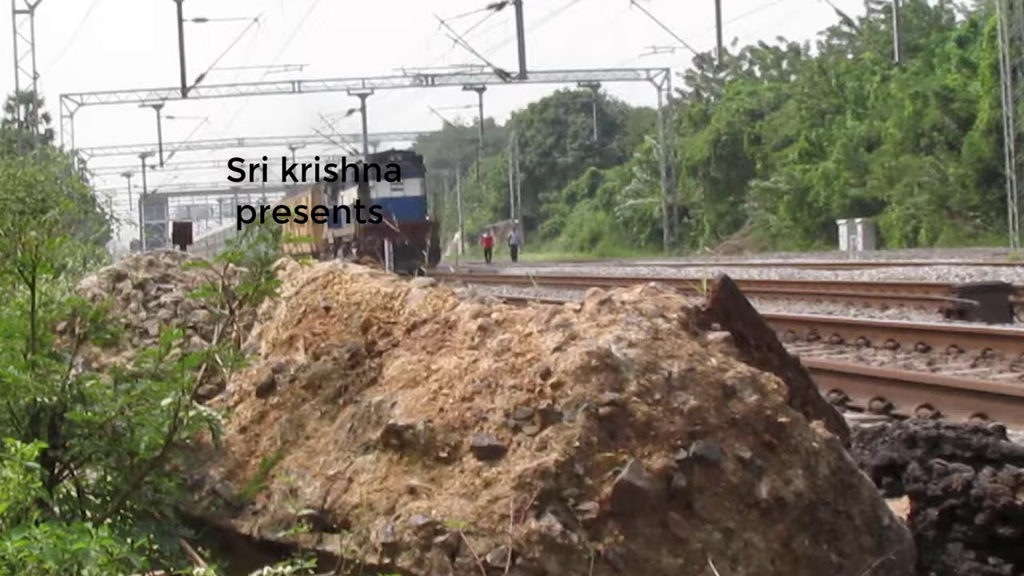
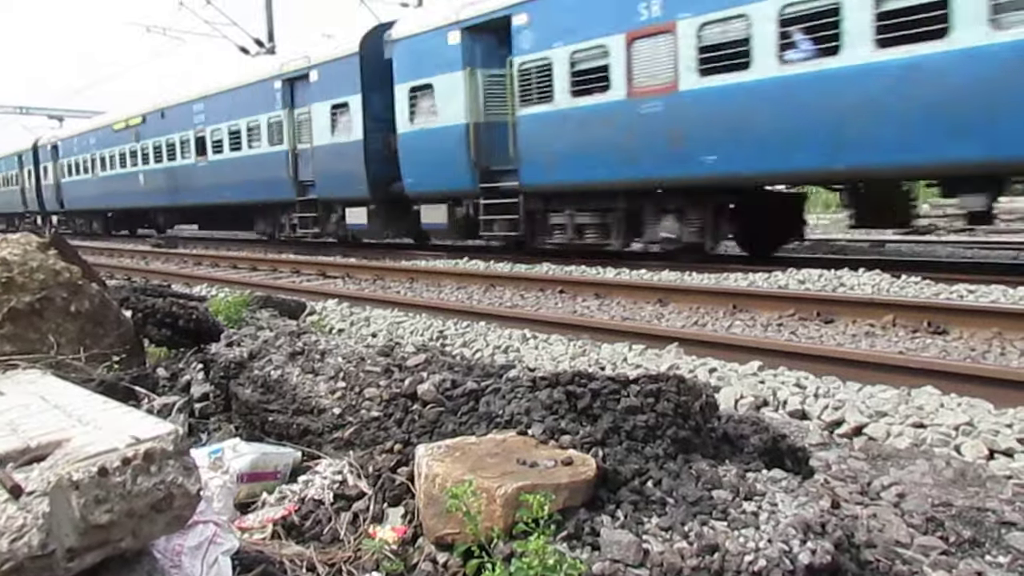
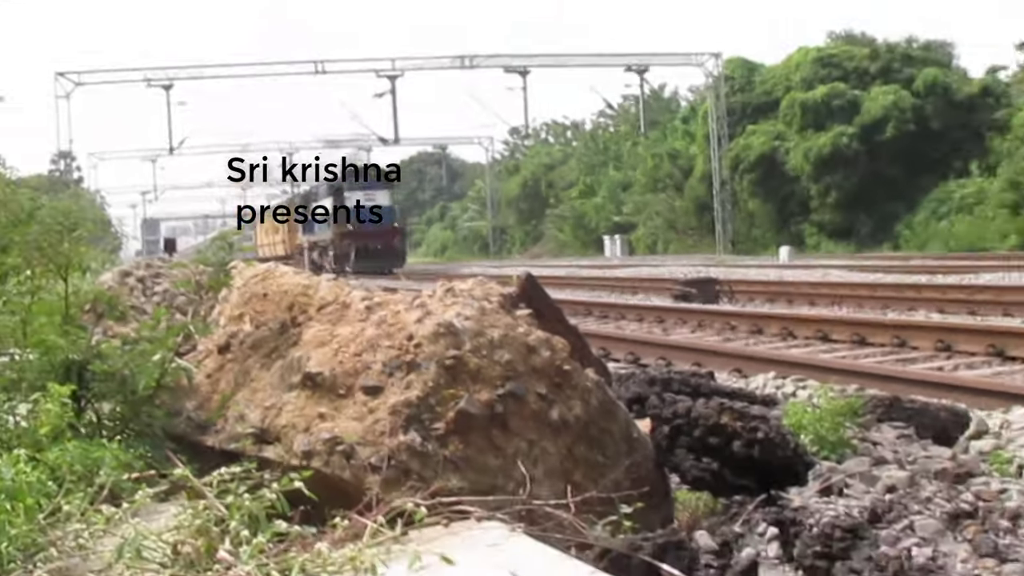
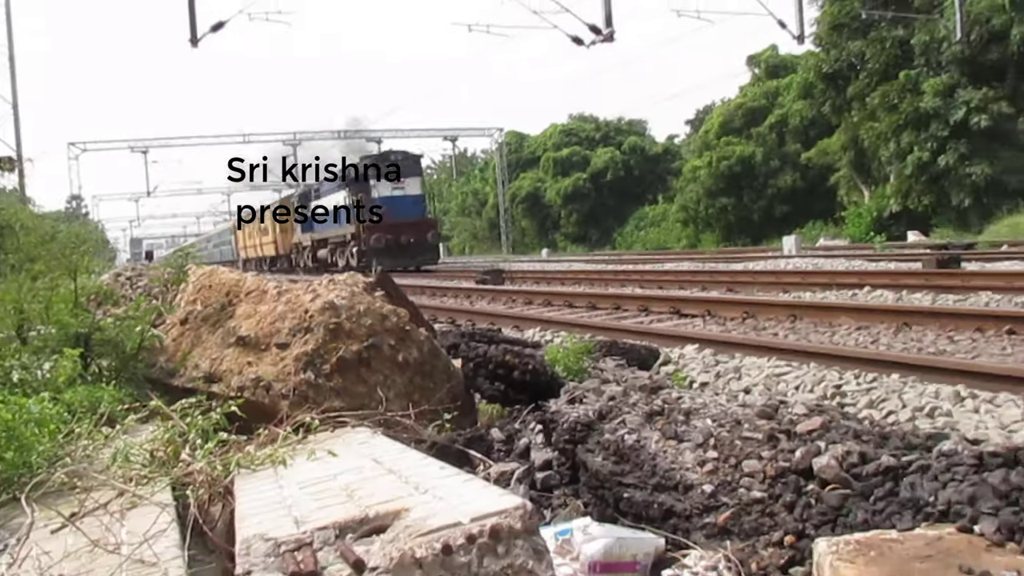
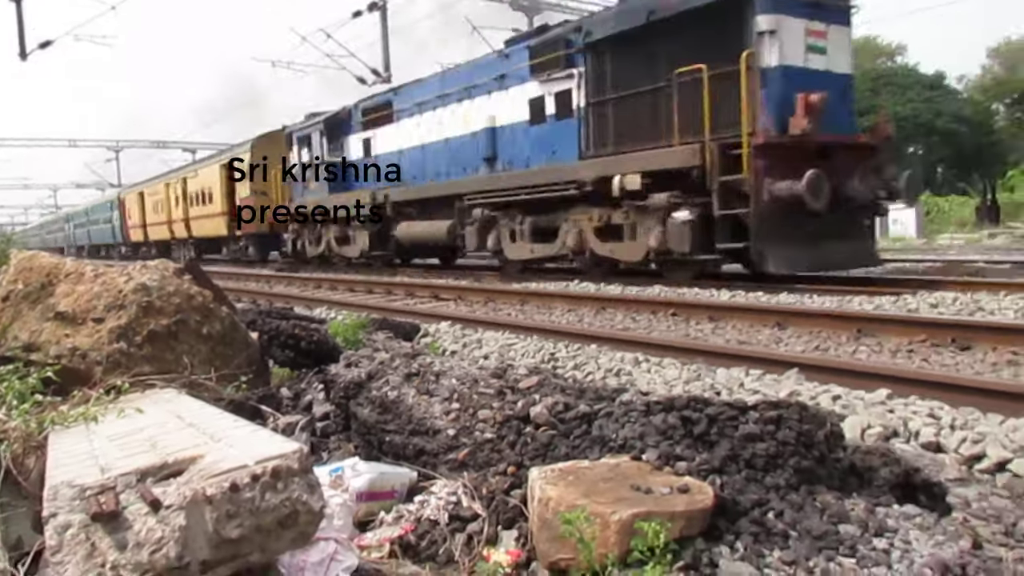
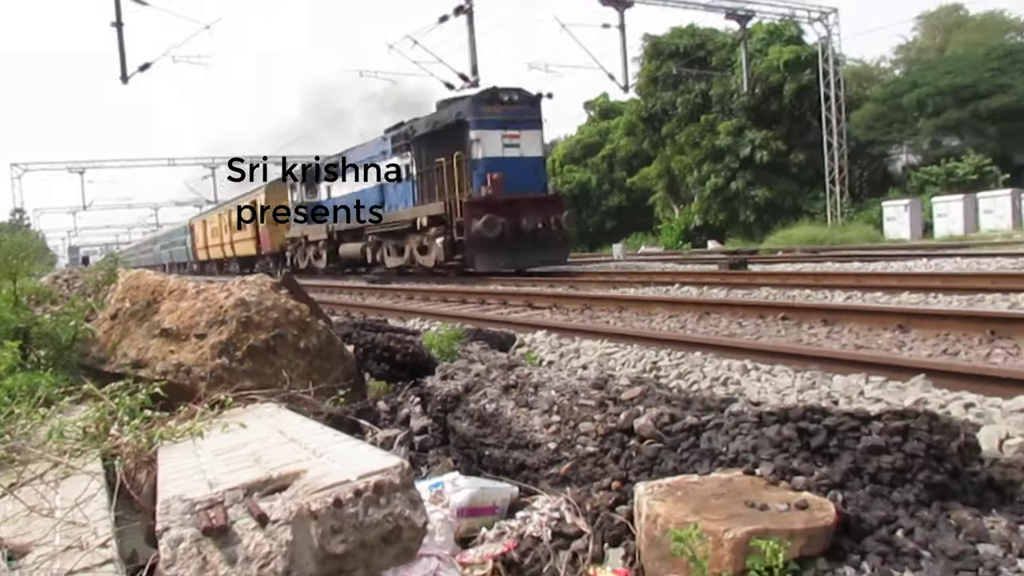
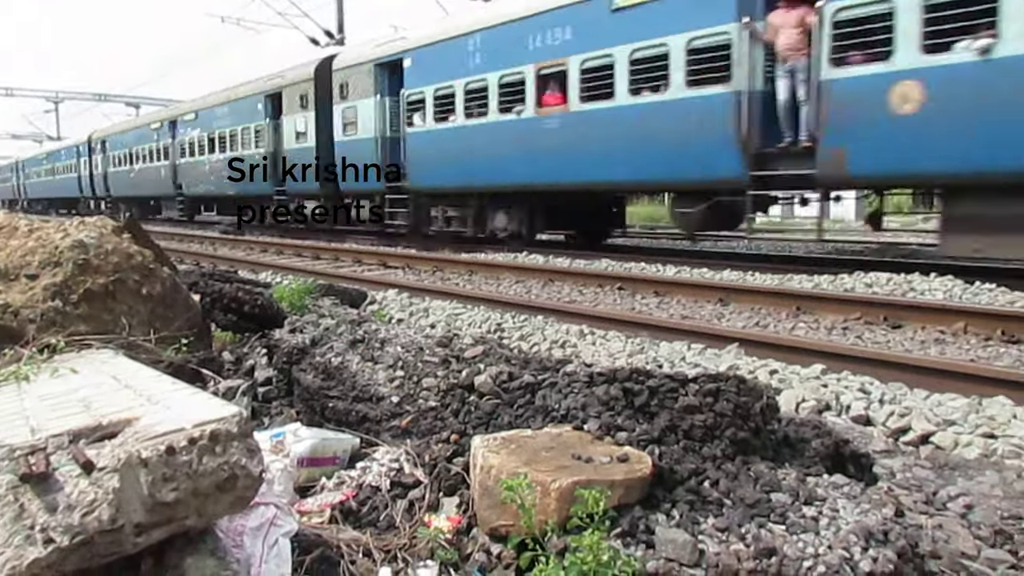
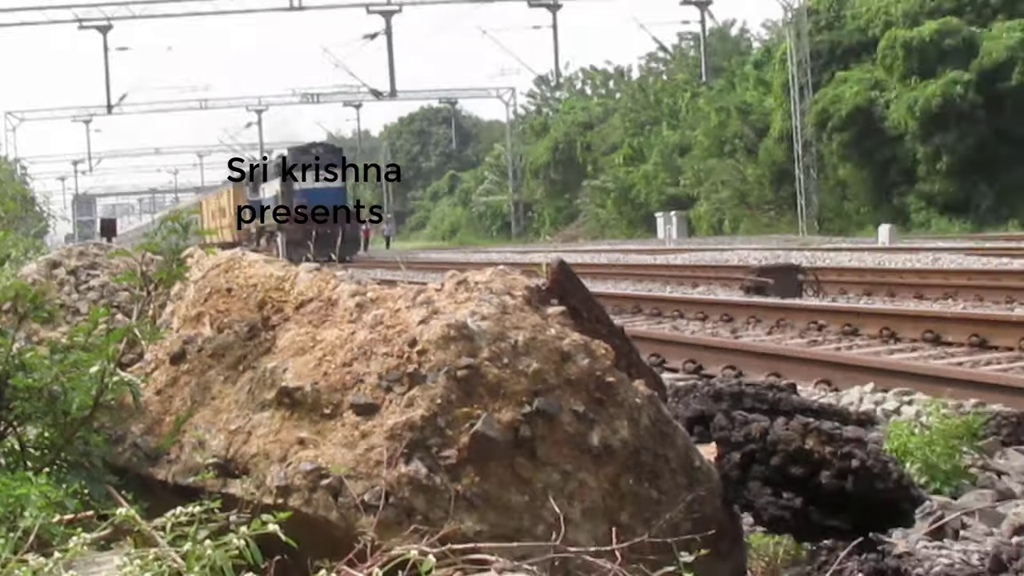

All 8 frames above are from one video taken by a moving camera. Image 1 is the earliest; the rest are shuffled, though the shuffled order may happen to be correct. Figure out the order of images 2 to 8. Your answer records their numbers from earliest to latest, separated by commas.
8, 3, 4, 6, 5, 7, 2
